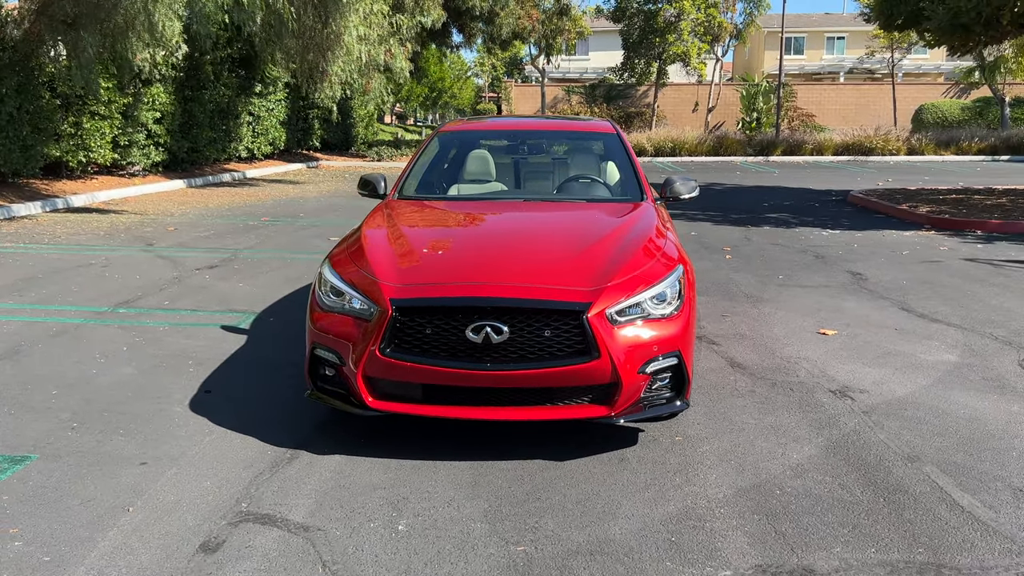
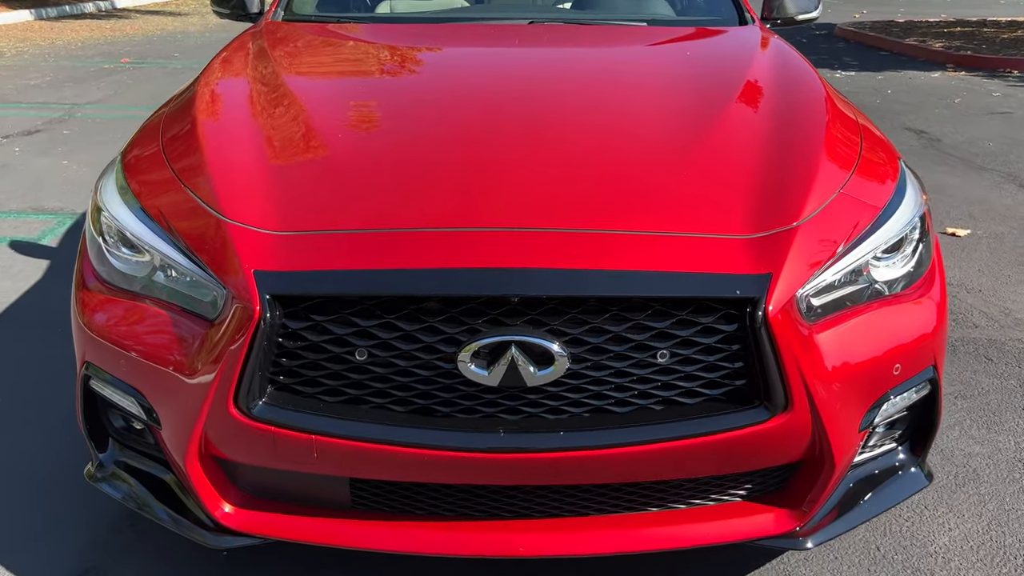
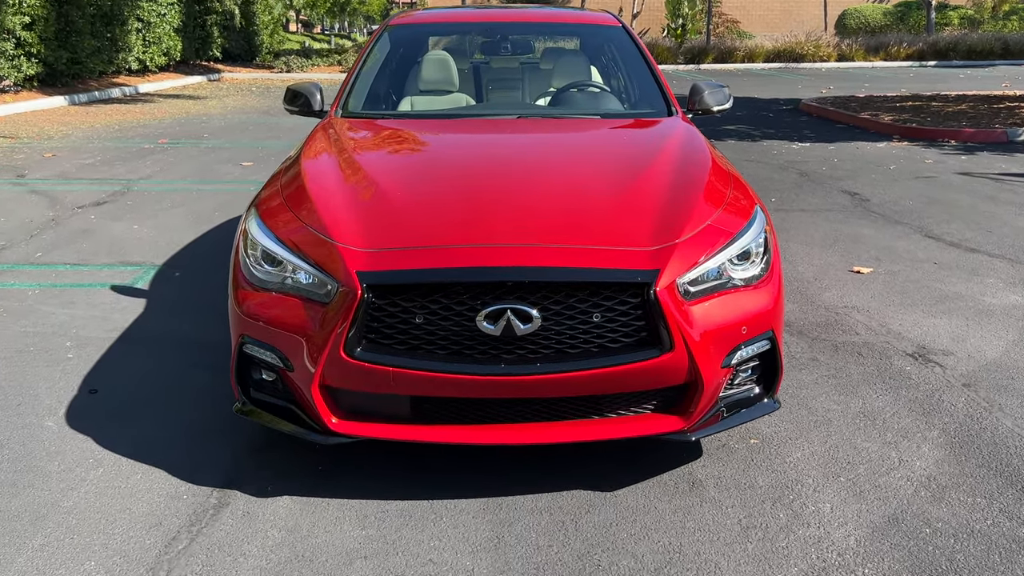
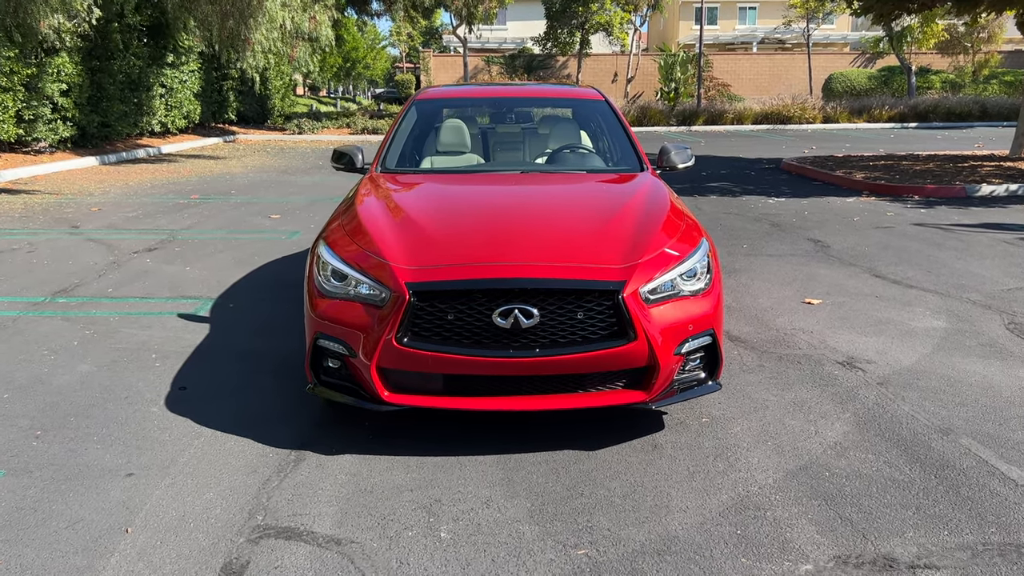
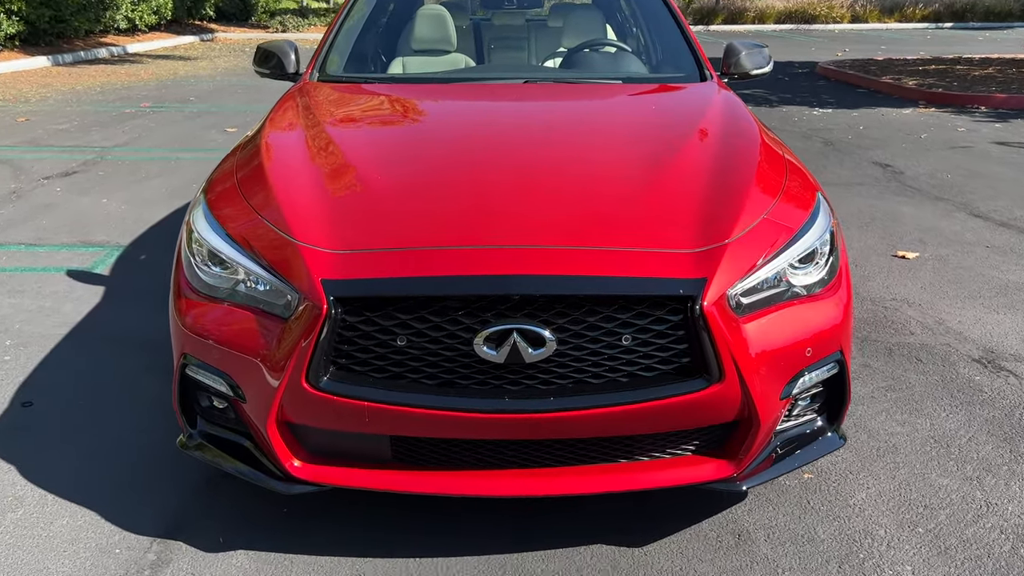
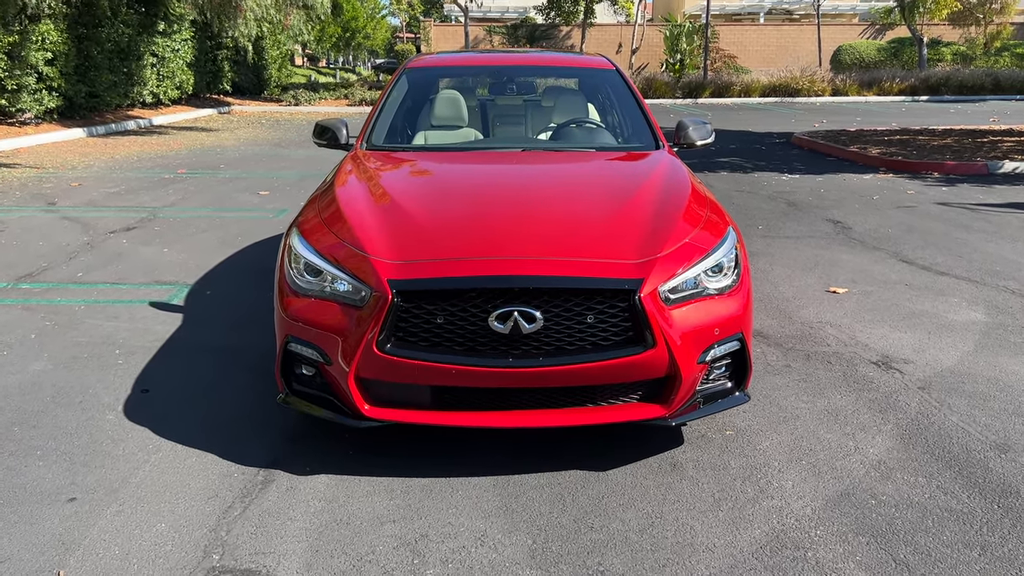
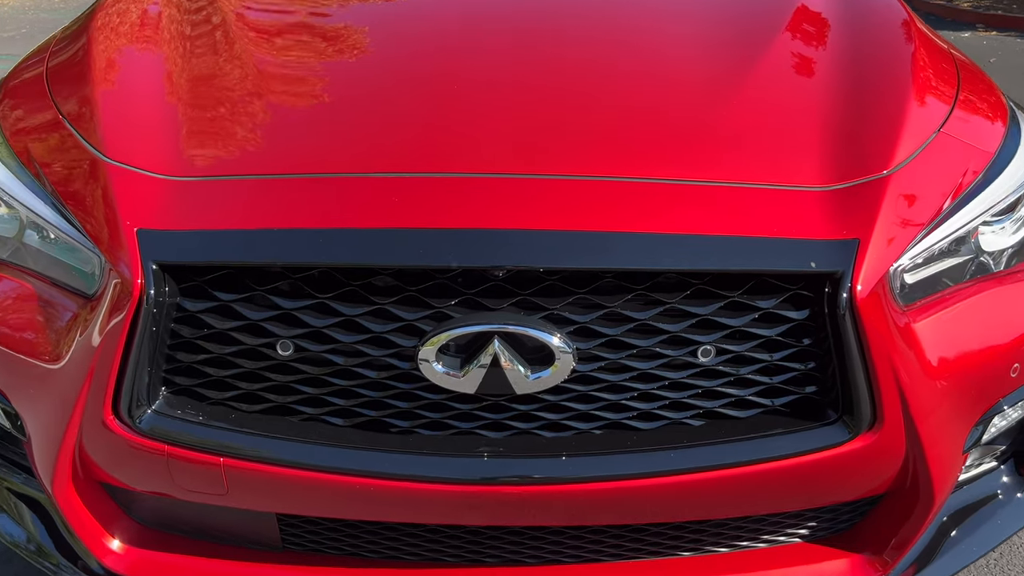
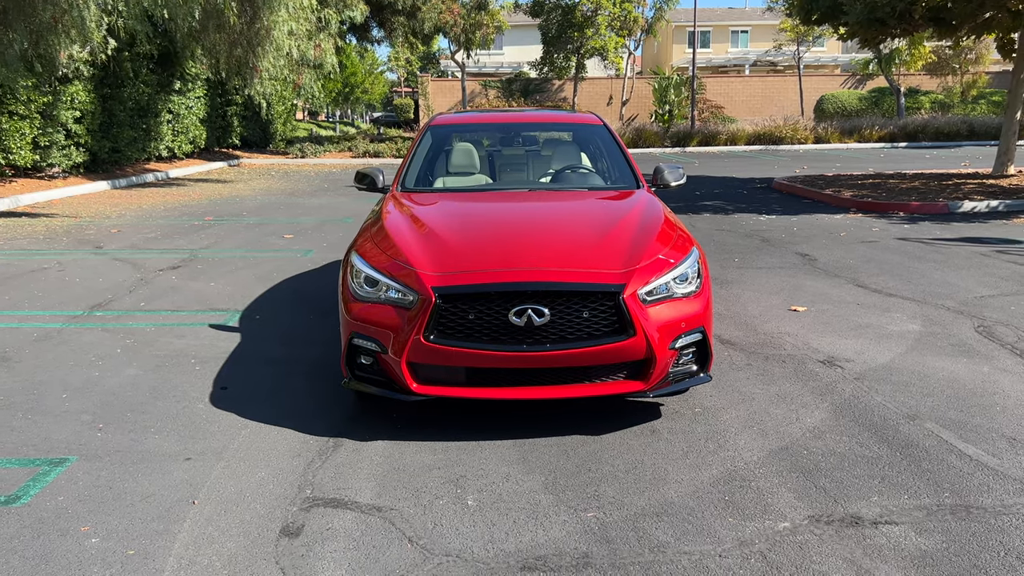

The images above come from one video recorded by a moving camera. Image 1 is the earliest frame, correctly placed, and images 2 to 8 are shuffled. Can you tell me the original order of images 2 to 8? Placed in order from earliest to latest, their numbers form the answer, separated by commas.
8, 4, 6, 3, 5, 2, 7
